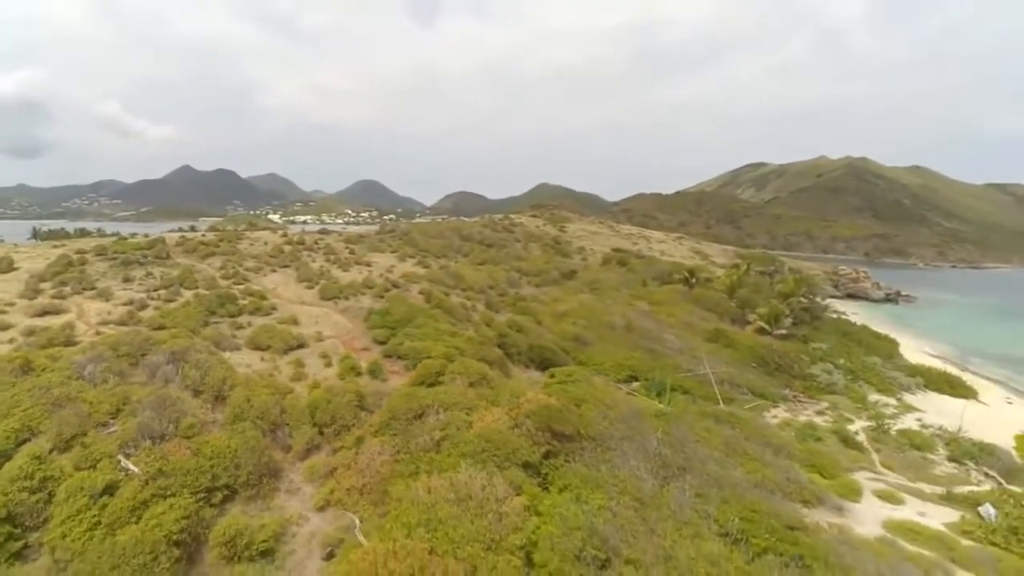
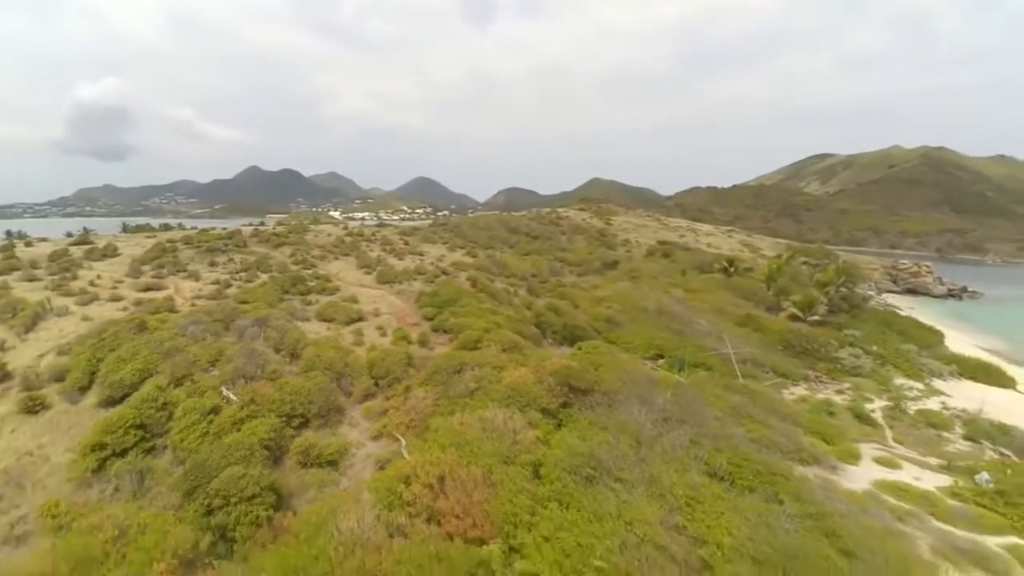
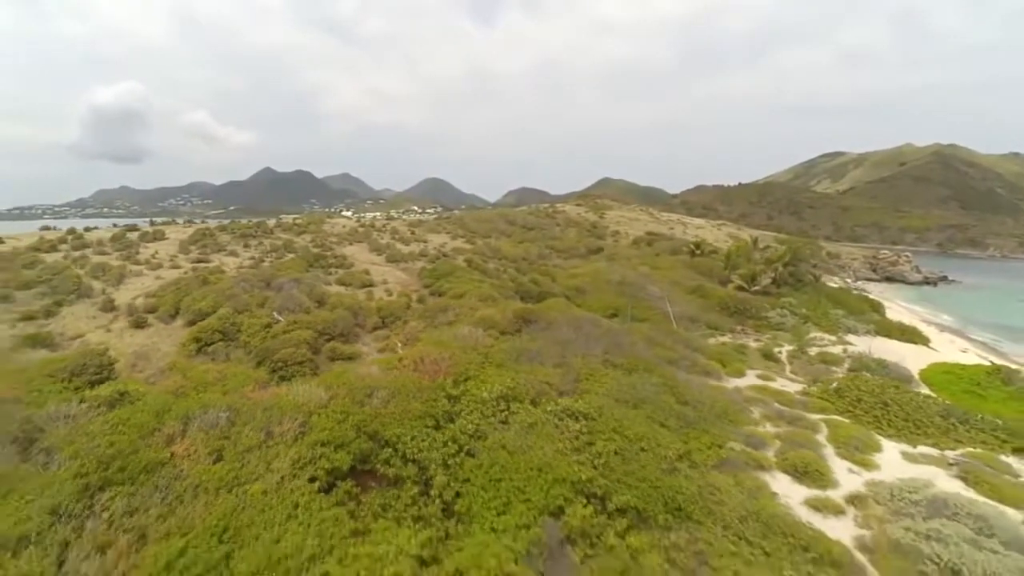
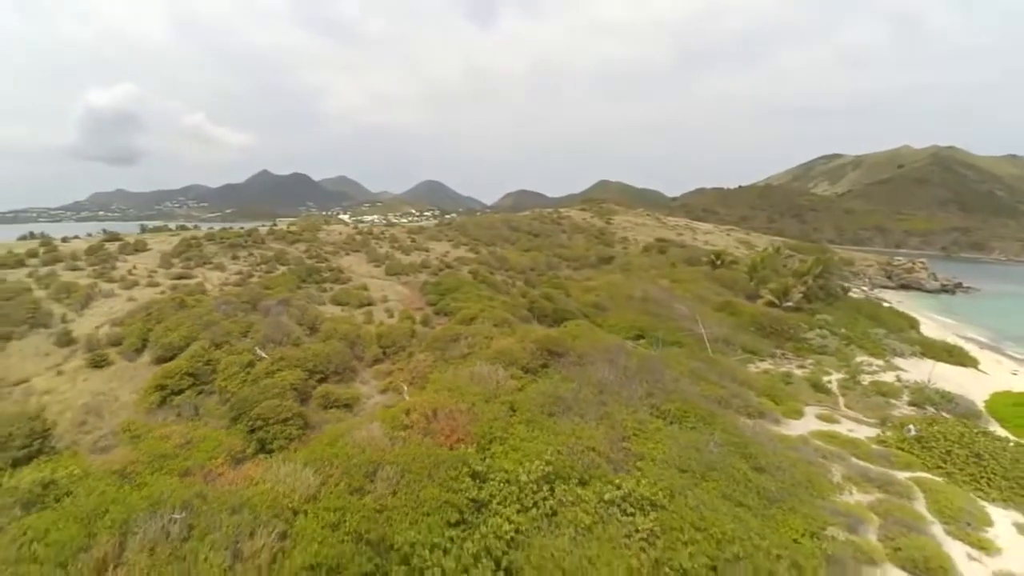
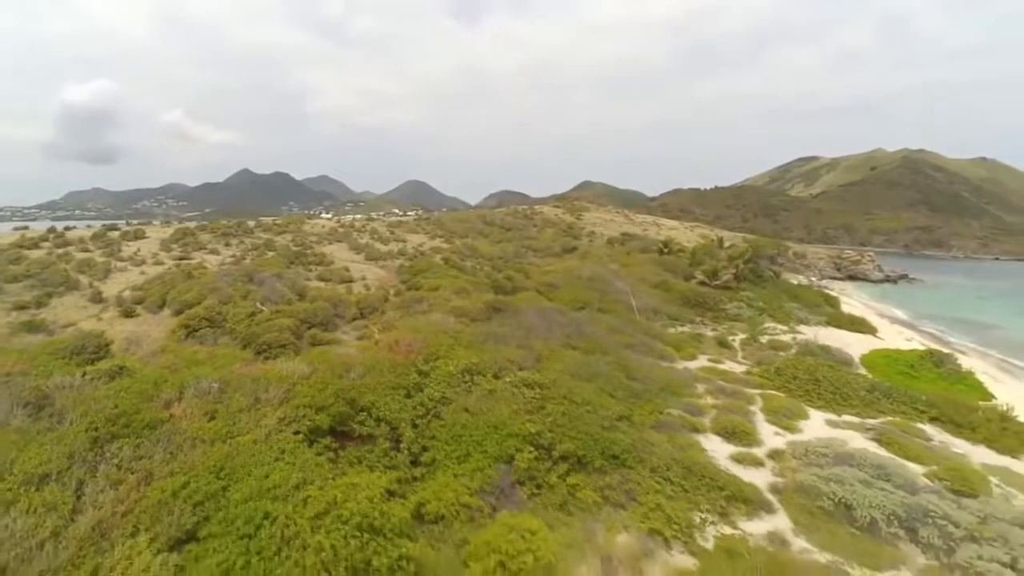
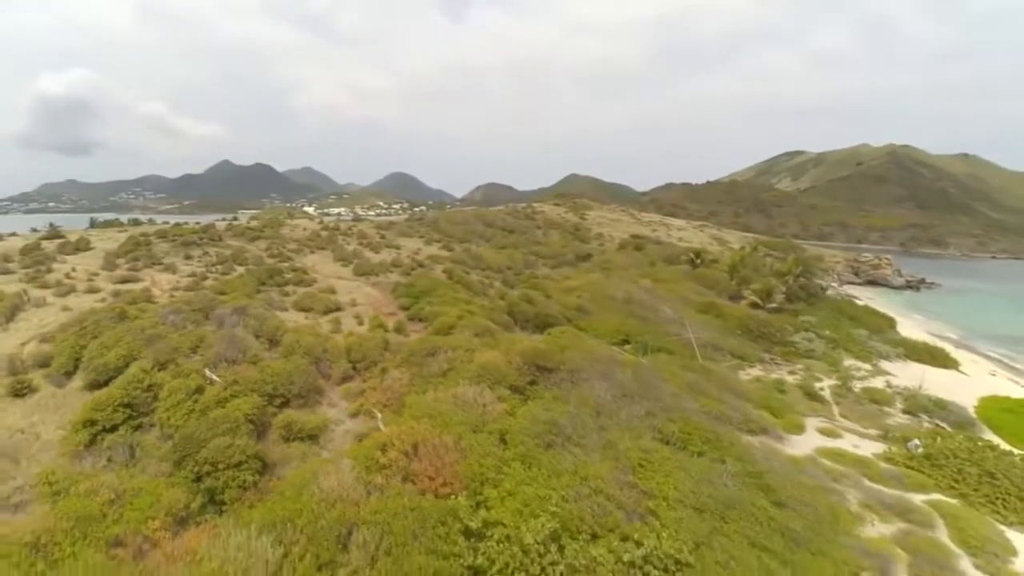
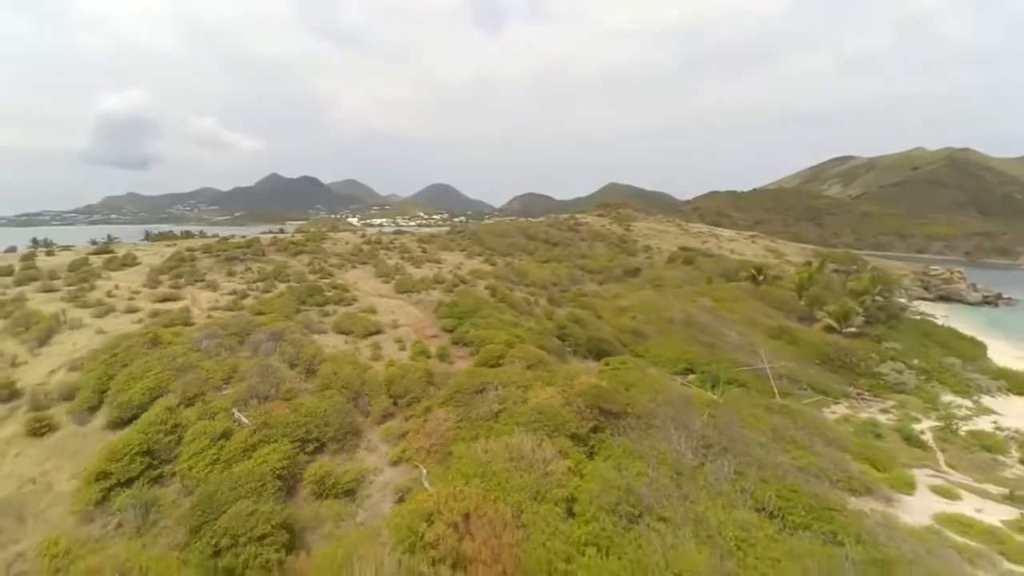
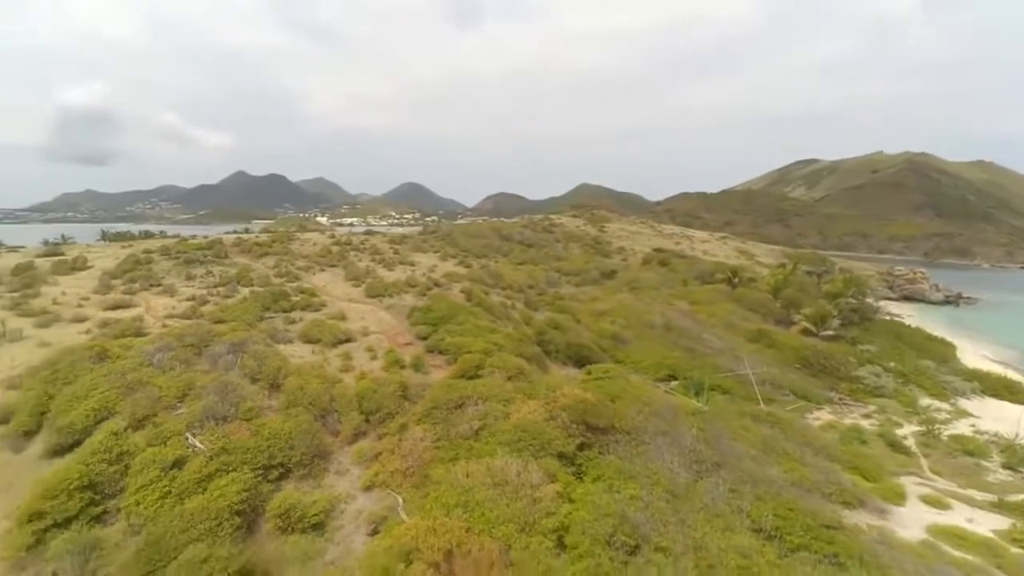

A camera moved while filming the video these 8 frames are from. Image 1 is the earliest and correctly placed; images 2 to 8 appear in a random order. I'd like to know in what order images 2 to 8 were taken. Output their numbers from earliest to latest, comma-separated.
8, 7, 2, 6, 4, 3, 5
